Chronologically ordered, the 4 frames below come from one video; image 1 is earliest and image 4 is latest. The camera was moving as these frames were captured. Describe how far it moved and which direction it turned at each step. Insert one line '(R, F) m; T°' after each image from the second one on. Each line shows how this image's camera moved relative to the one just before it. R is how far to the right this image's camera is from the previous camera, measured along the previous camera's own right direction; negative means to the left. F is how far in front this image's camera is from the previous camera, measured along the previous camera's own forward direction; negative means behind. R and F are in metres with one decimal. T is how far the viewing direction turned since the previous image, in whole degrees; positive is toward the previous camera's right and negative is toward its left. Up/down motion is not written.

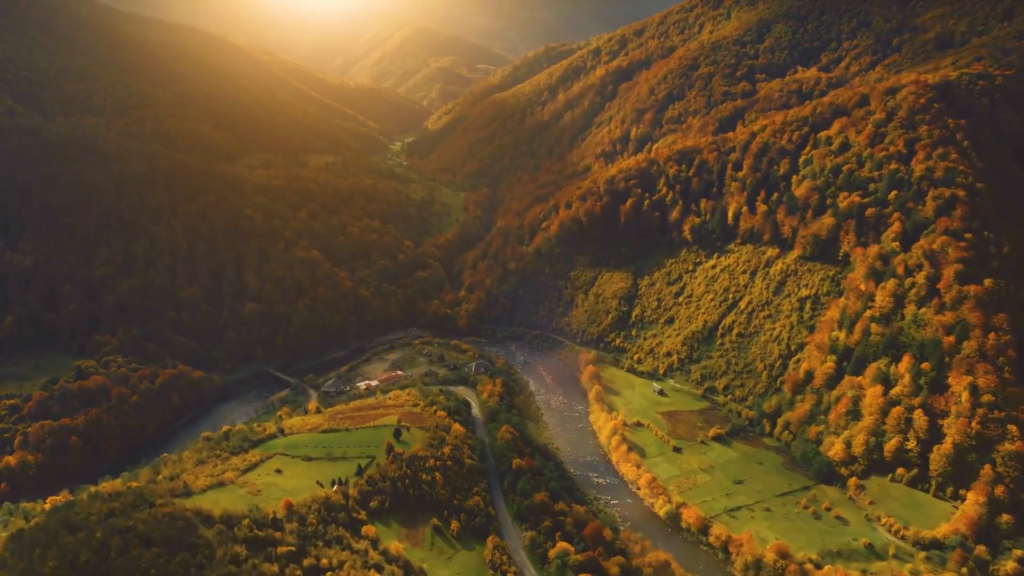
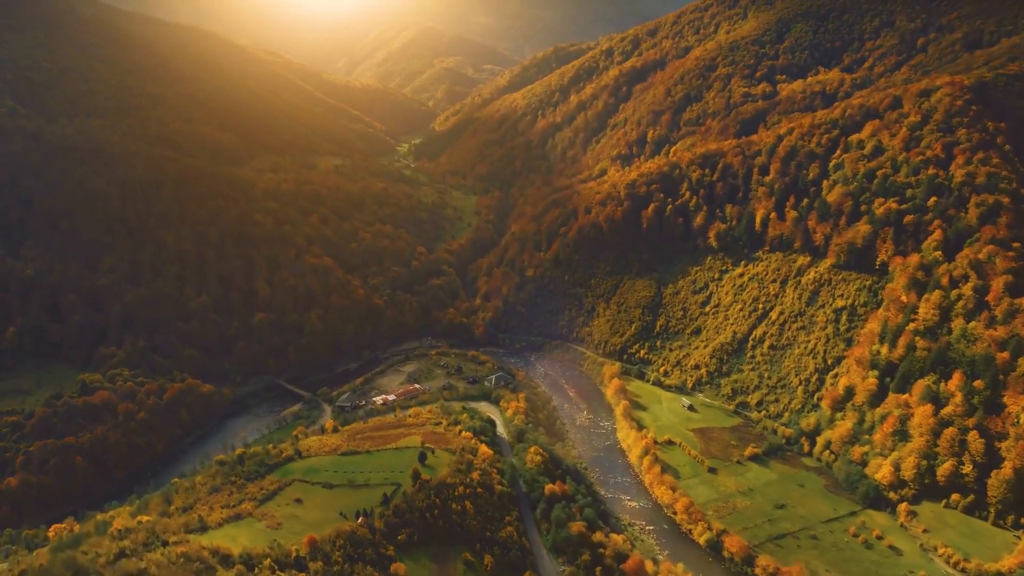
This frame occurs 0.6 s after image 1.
(-3.0, +3.7) m; 0°
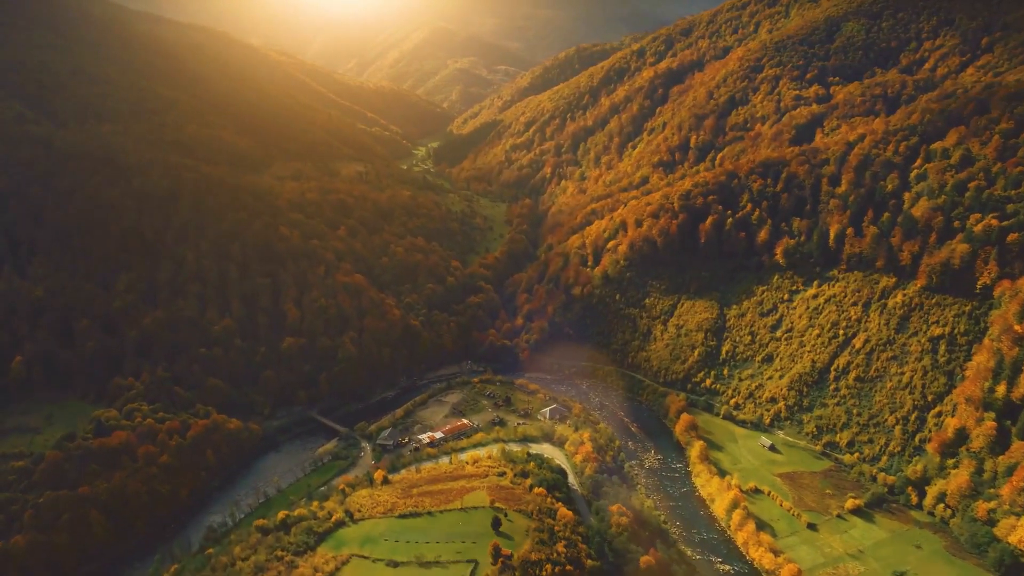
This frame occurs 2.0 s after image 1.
(-7.2, +8.4) m; 0°
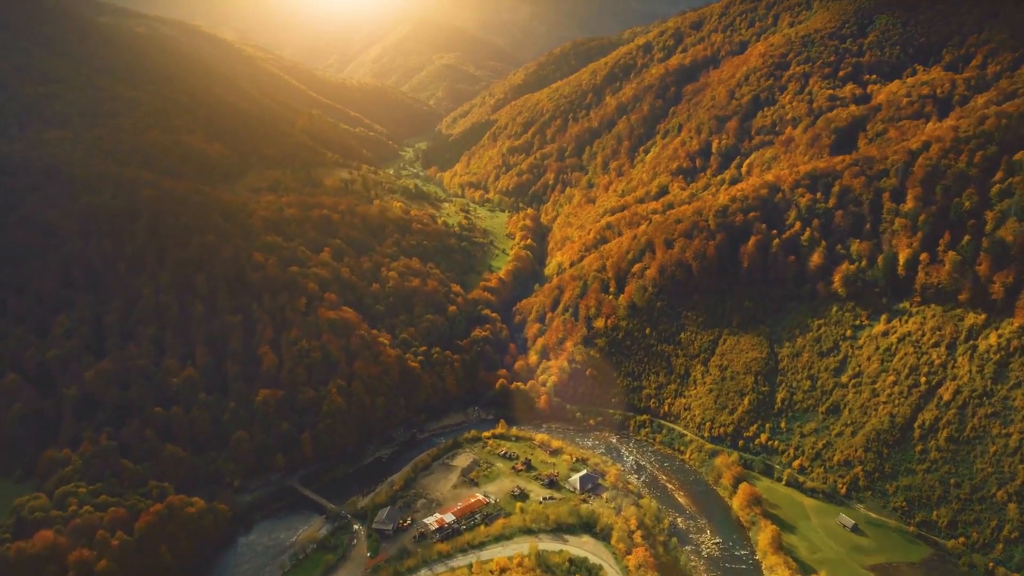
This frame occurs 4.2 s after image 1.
(-4.3, +14.6) m; +1°
